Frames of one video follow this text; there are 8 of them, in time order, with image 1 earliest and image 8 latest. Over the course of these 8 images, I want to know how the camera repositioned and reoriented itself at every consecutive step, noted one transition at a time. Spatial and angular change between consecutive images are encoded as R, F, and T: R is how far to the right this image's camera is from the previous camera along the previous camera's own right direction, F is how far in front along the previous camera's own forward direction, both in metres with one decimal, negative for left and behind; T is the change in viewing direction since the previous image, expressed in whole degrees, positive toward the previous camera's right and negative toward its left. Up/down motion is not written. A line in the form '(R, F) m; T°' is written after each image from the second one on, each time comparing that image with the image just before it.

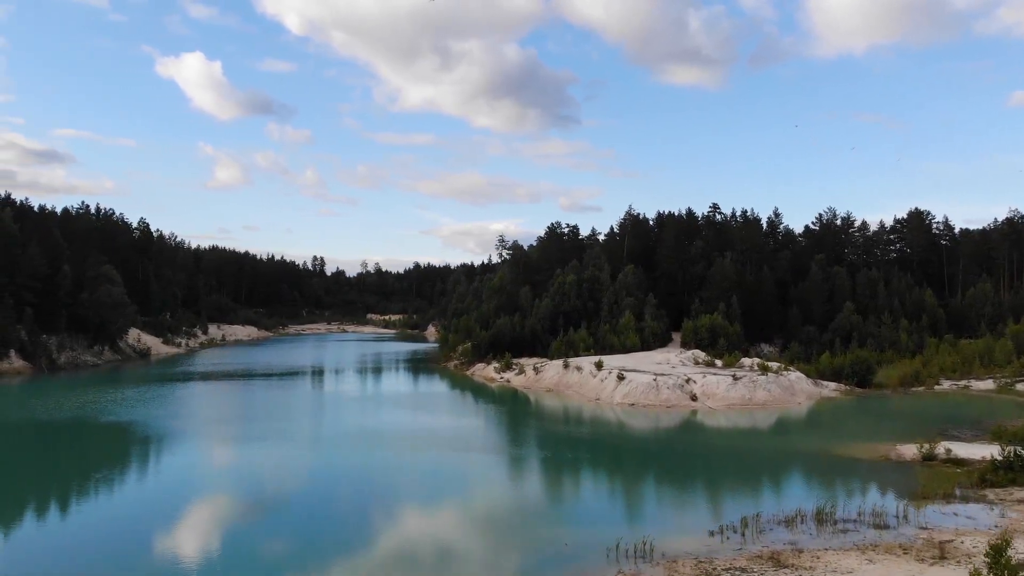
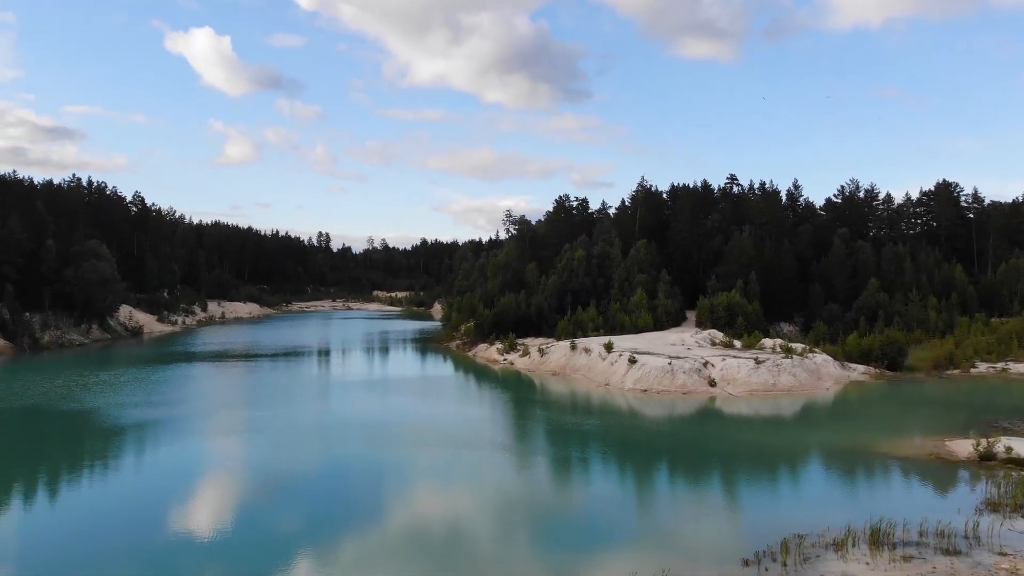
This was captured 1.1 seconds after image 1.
(+0.3, +2.5) m; -1°
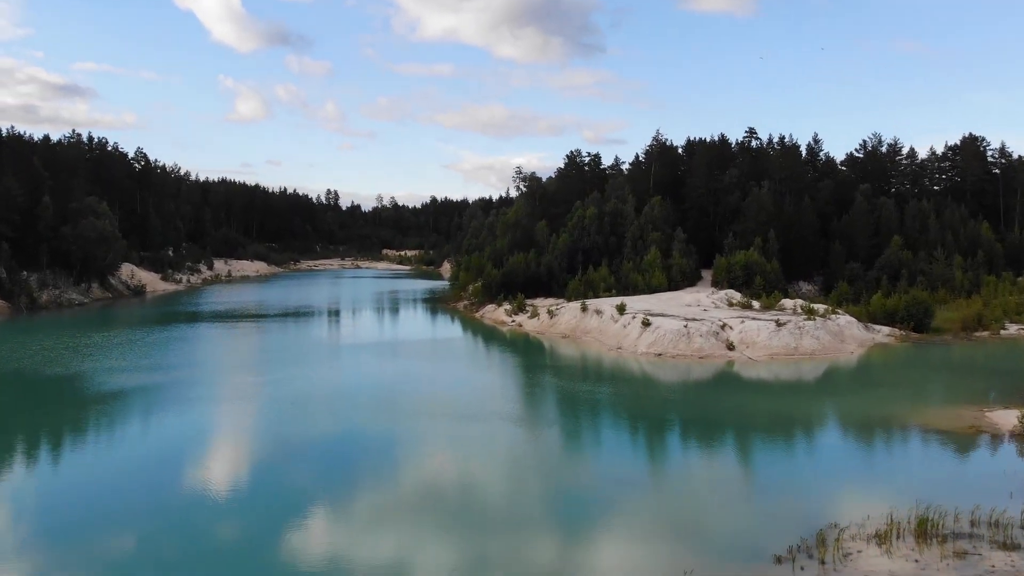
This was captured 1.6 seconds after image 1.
(+0.2, +1.5) m; -1°
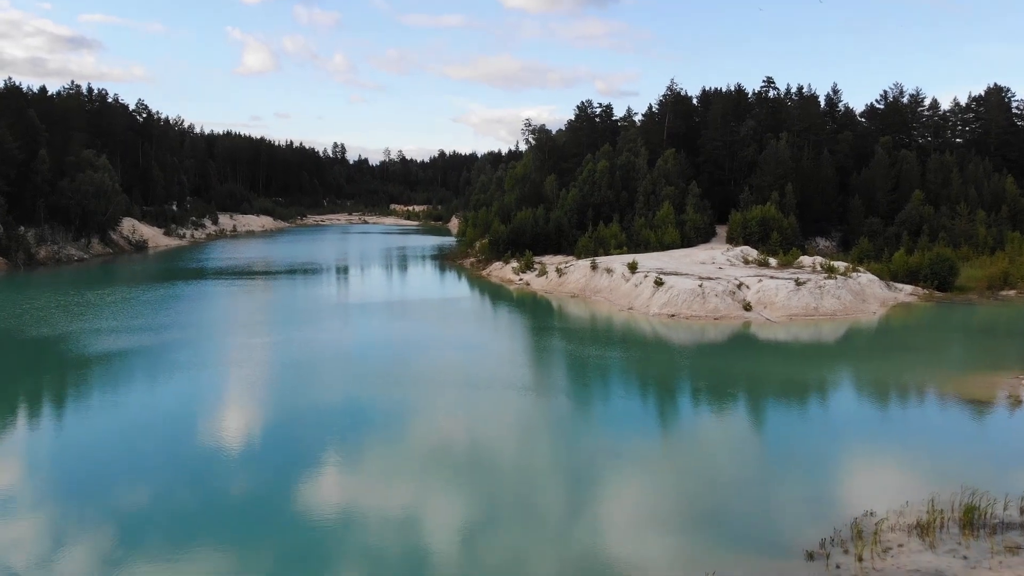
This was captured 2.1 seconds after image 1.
(+0.1, +1.1) m; -1°
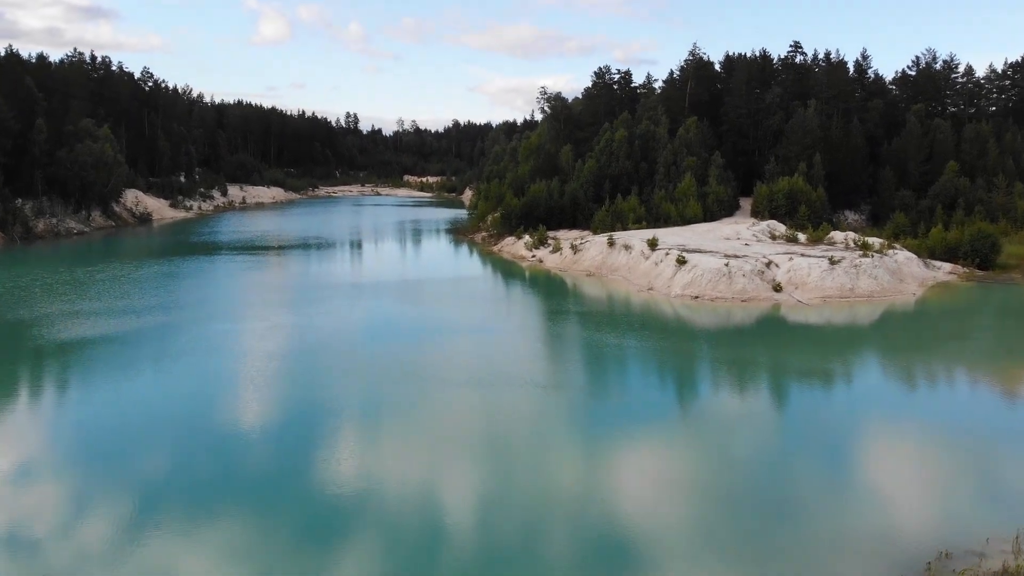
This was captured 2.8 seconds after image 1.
(+0.1, +1.6) m; -1°
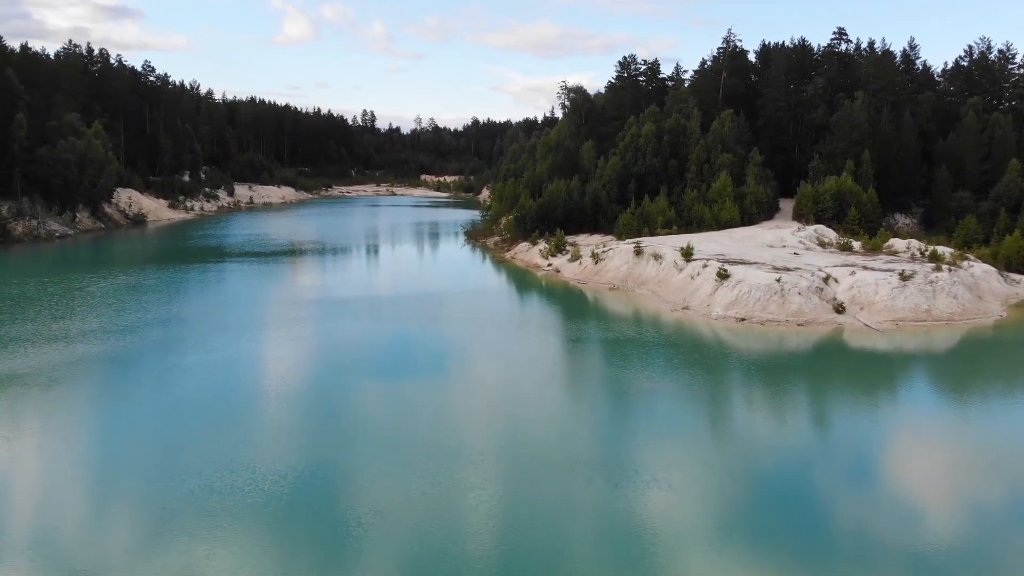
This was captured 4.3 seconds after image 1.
(+0.3, +3.5) m; -2°
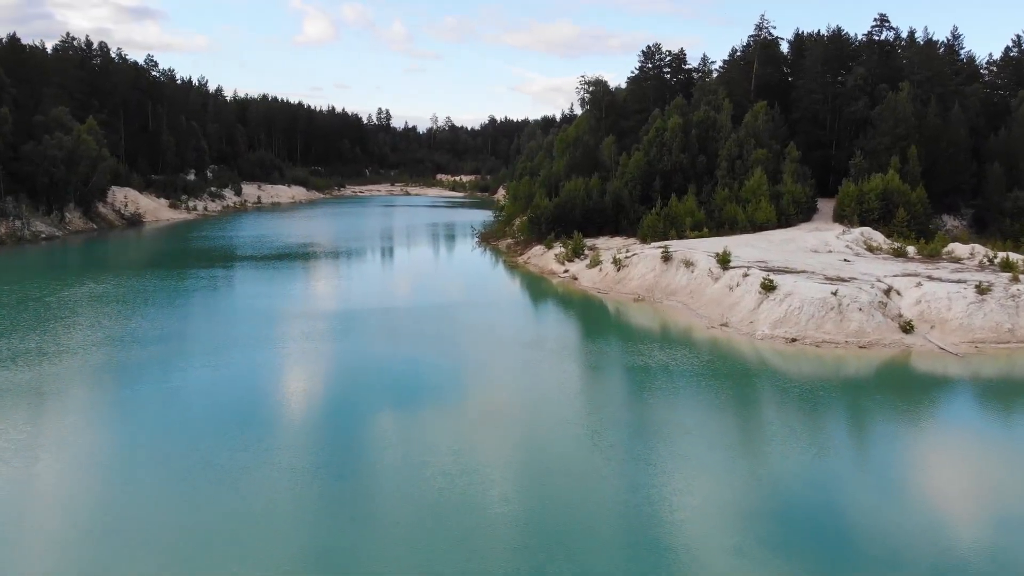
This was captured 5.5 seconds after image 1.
(+0.2, +2.7) m; -2°
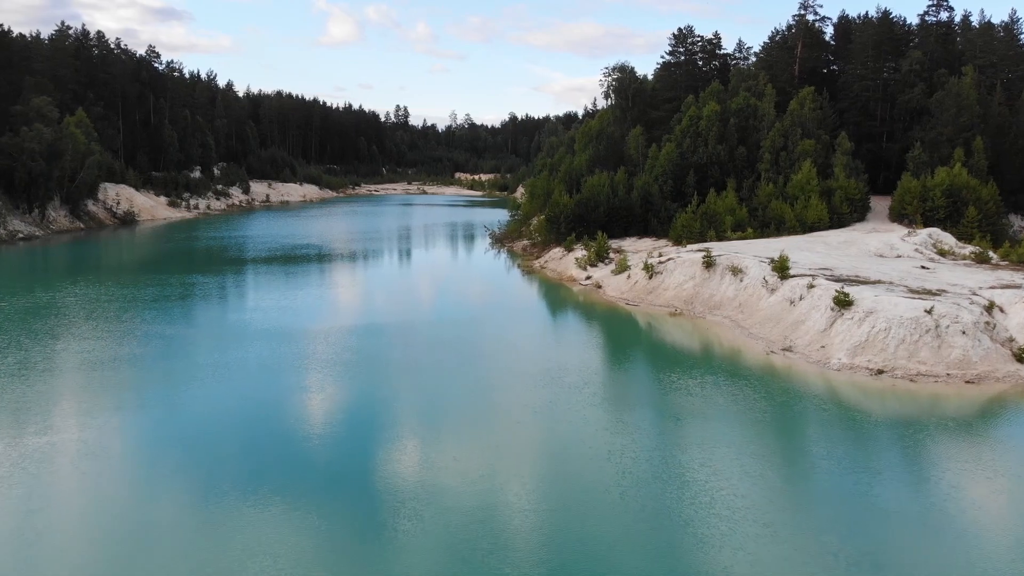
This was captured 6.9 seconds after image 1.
(+0.2, +3.2) m; -2°
